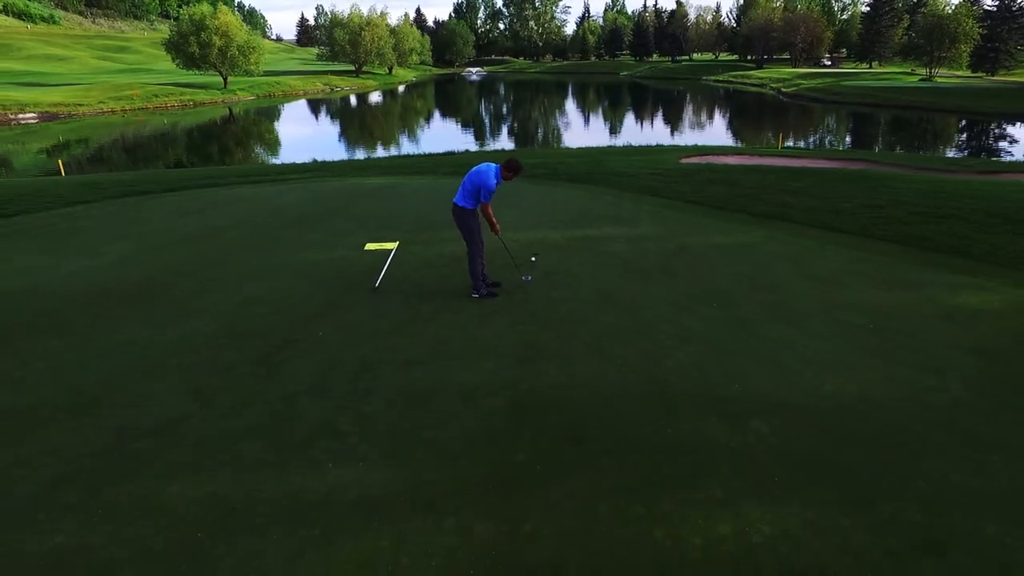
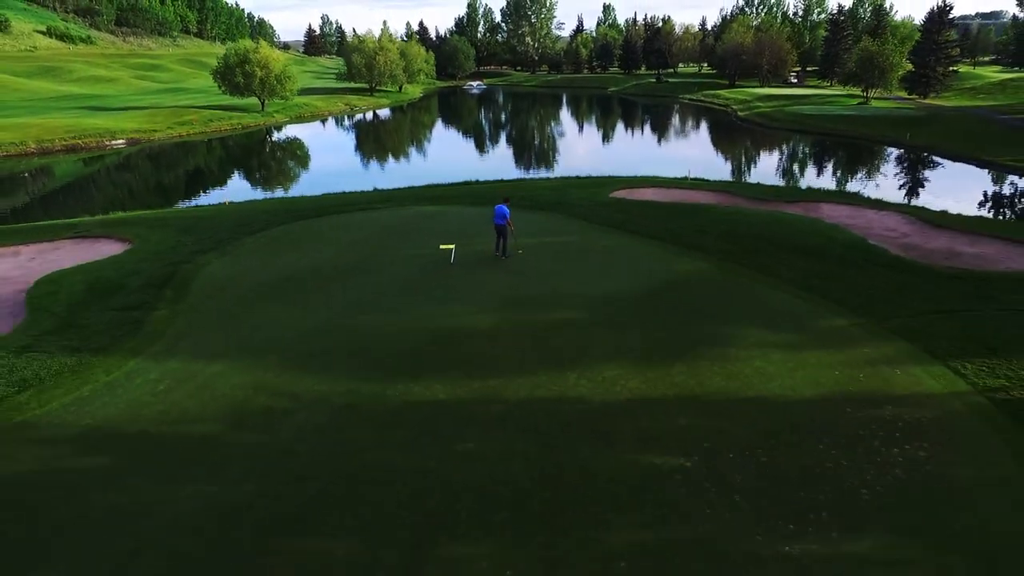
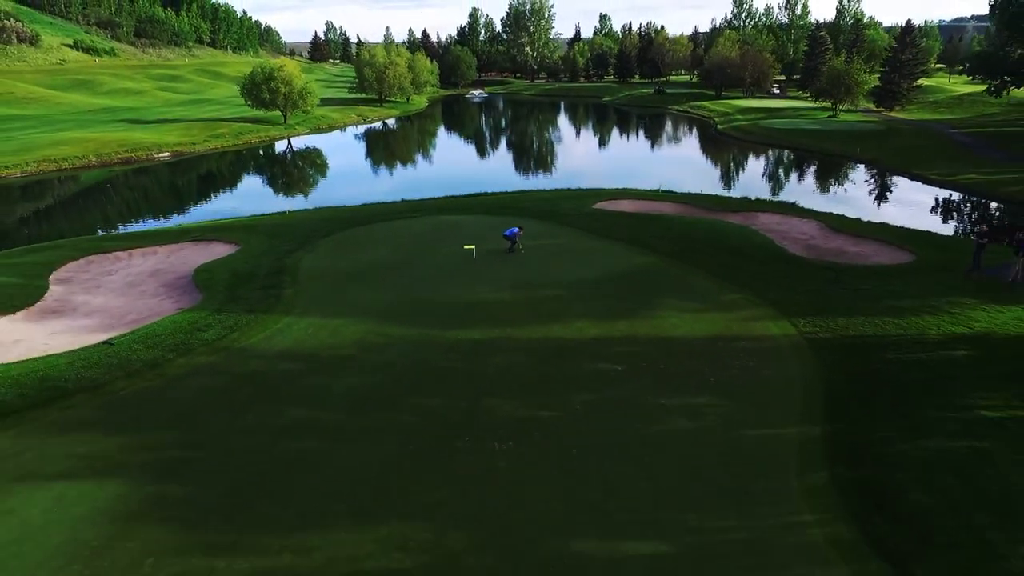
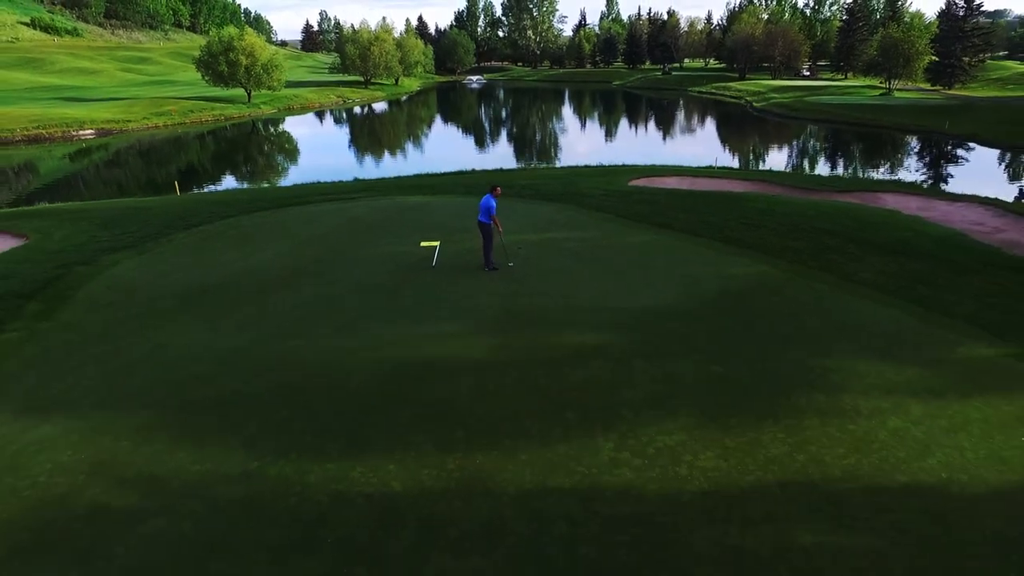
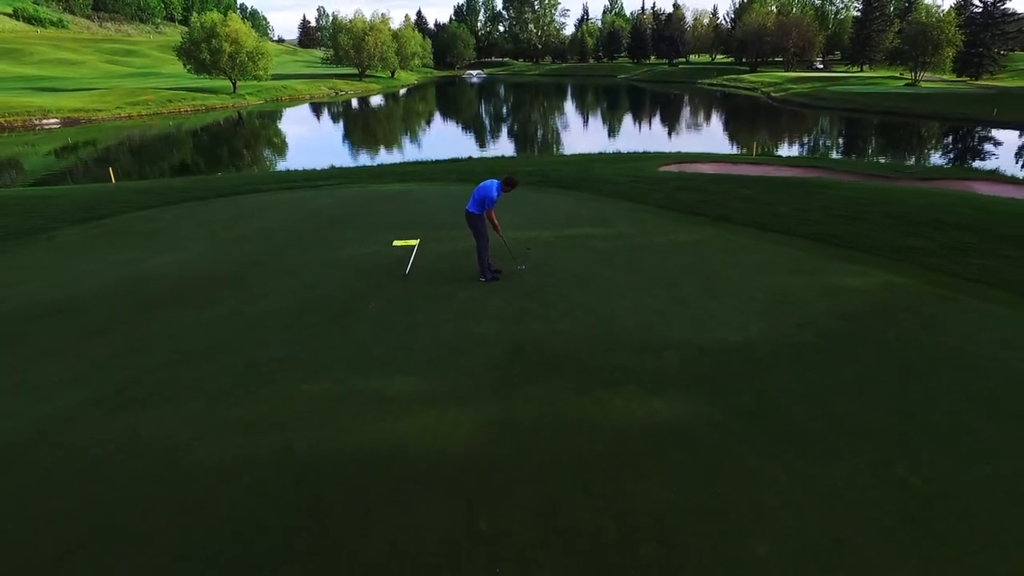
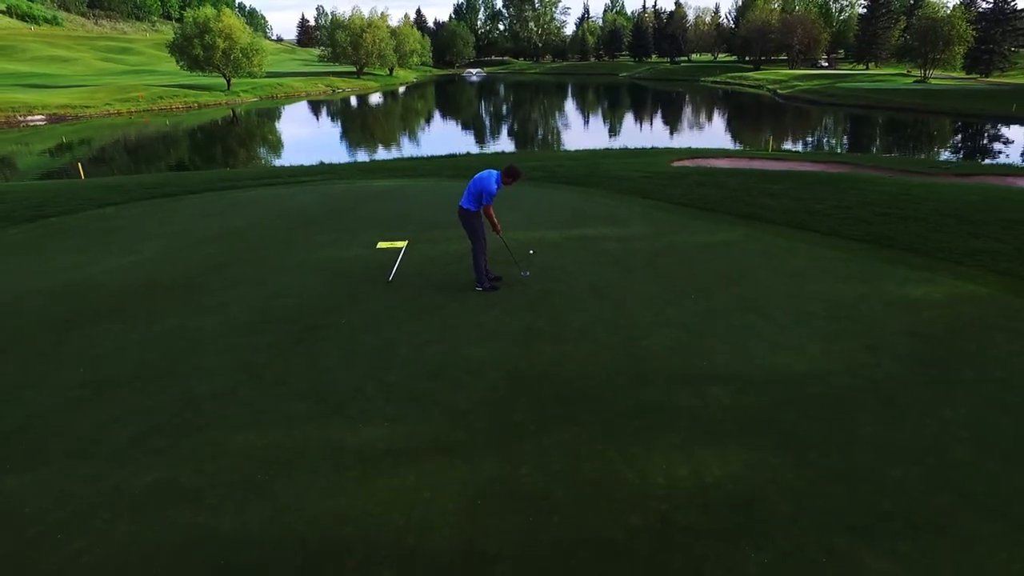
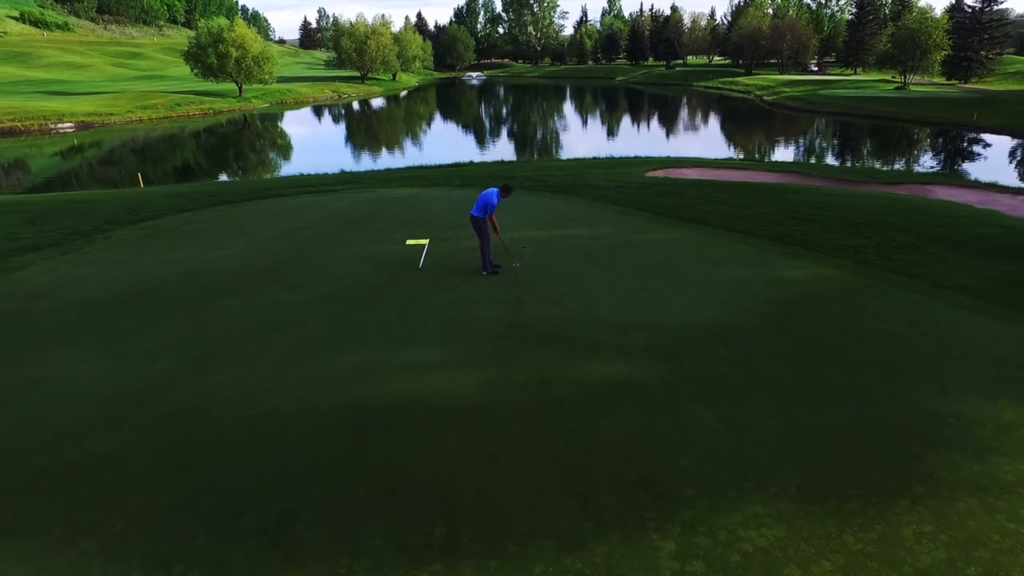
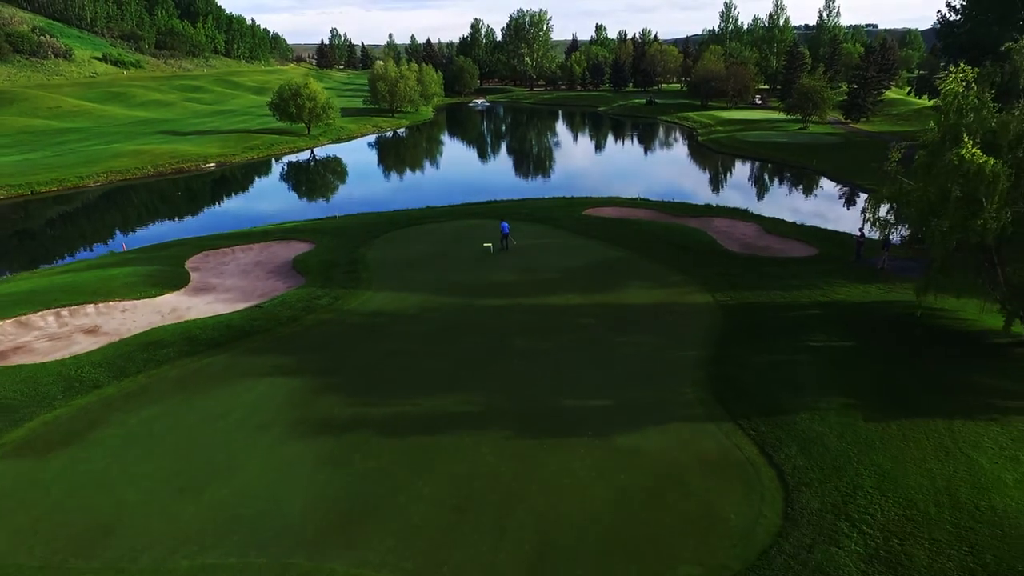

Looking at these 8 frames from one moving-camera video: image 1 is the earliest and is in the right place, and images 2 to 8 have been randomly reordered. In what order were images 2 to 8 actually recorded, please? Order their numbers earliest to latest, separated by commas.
6, 5, 7, 4, 2, 3, 8
